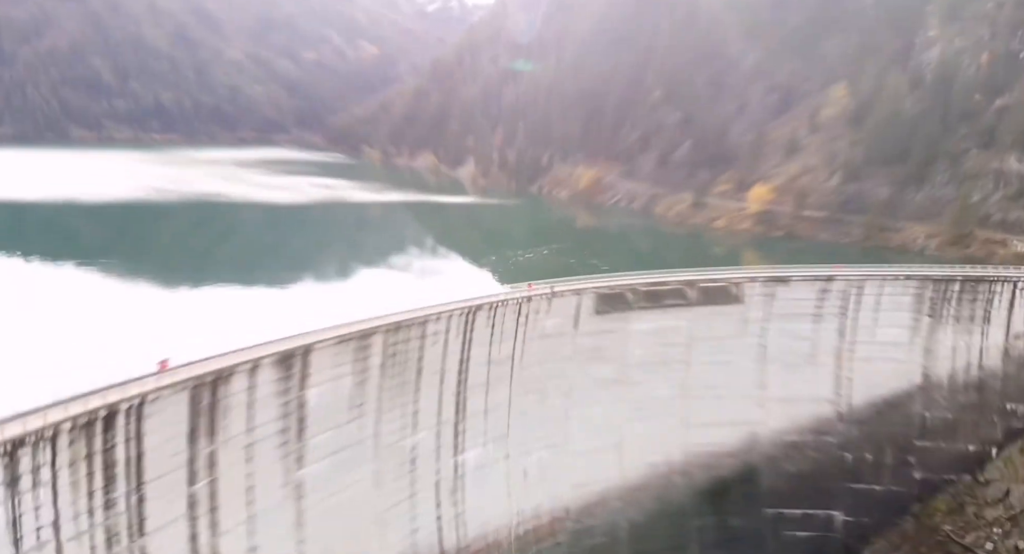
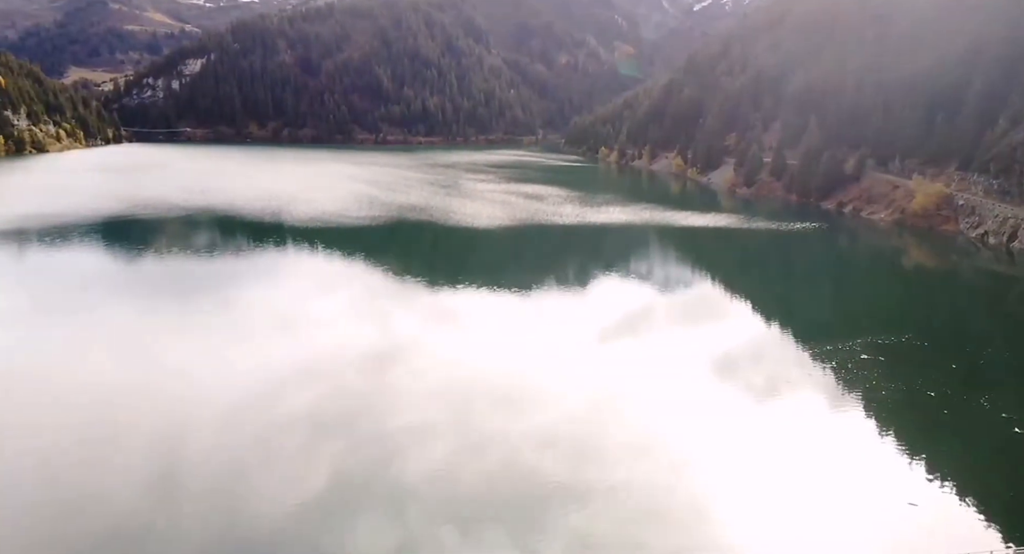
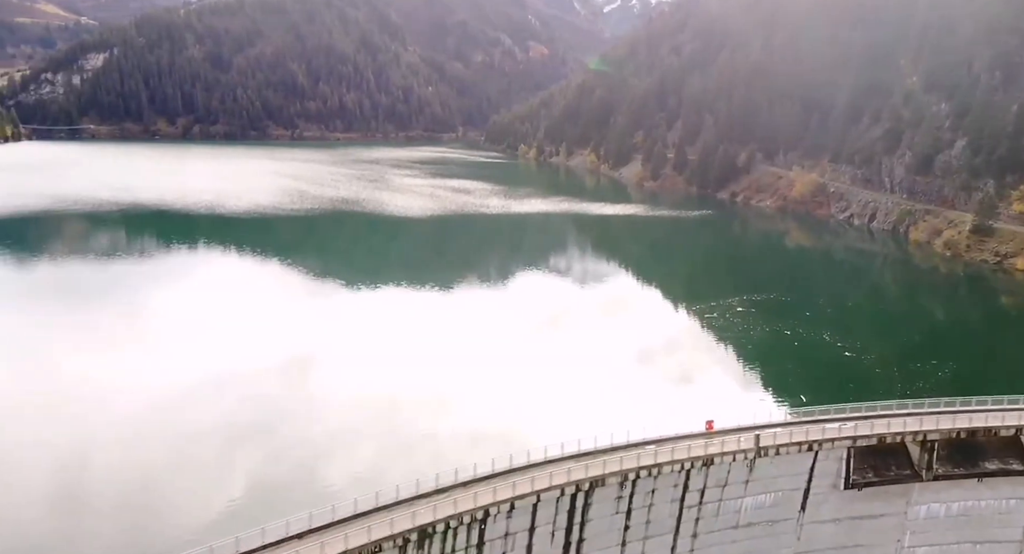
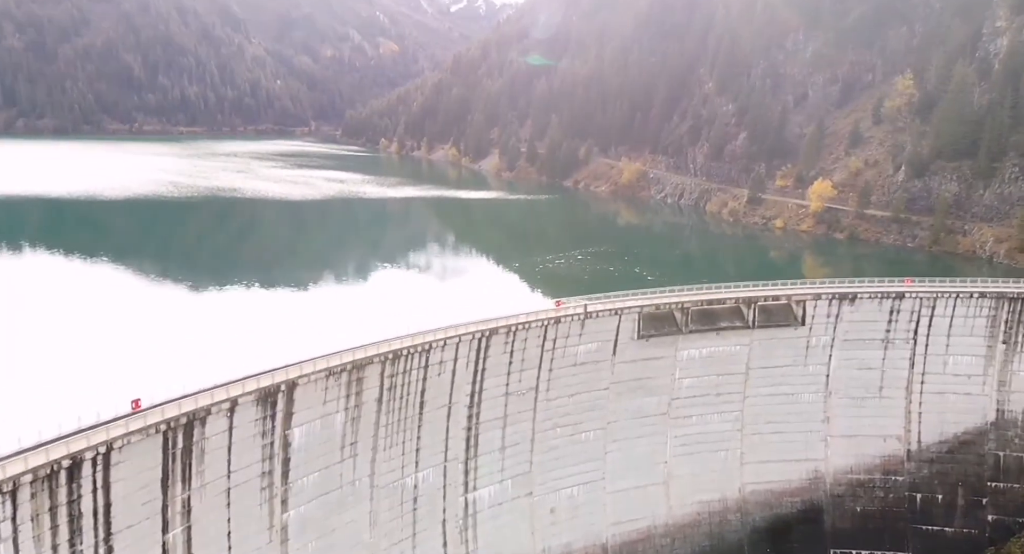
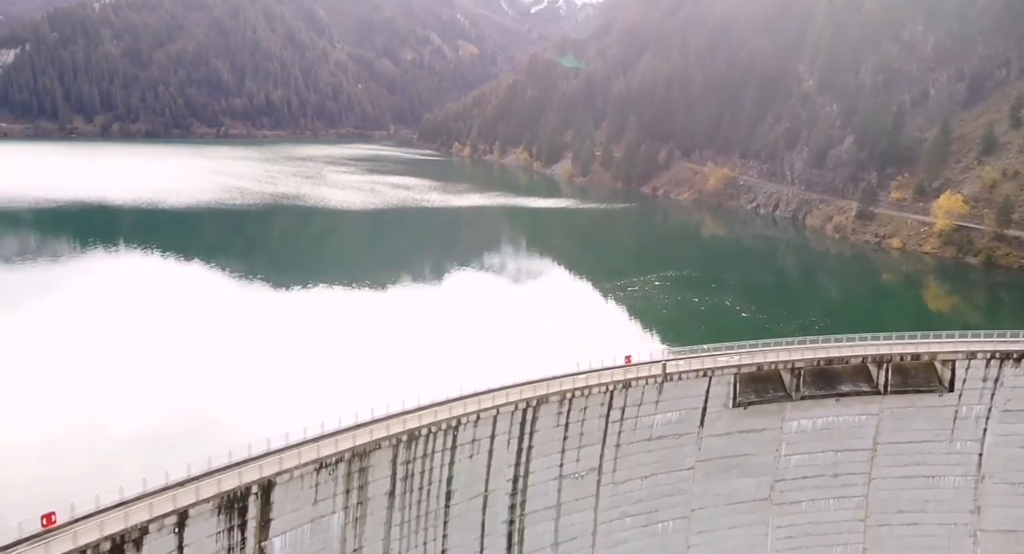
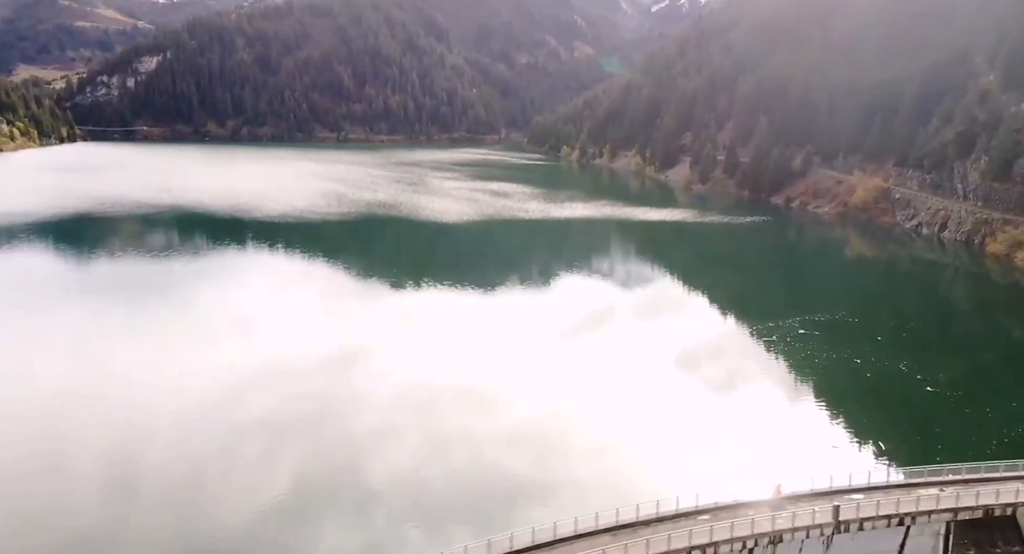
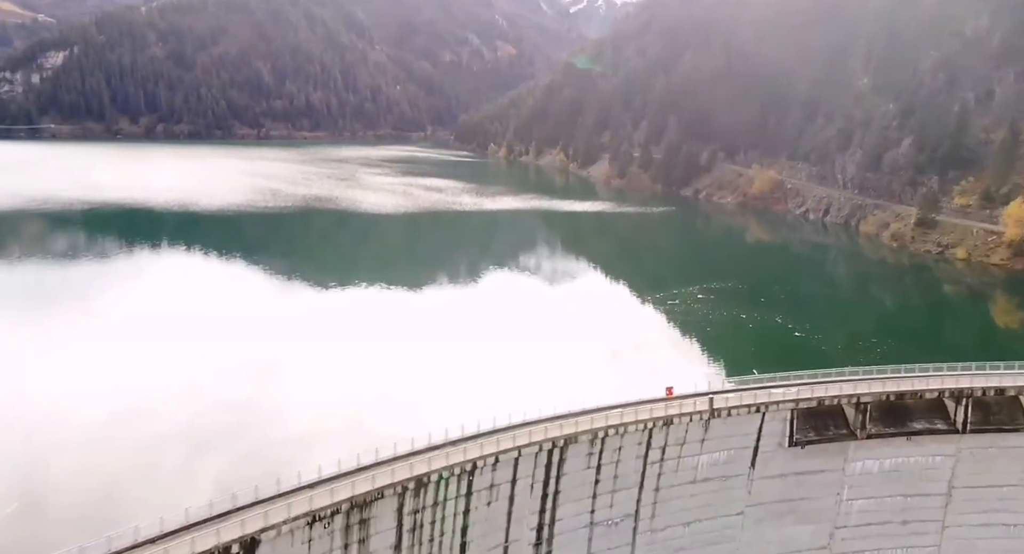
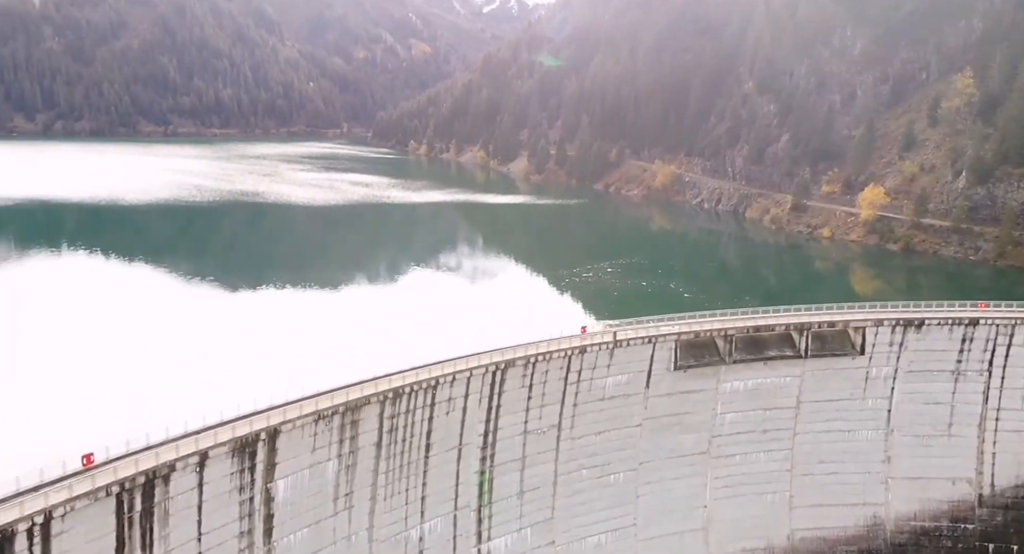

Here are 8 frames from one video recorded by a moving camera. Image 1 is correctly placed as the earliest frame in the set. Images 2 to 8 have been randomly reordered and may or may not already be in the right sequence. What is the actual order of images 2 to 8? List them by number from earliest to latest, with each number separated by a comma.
4, 8, 5, 7, 3, 6, 2
